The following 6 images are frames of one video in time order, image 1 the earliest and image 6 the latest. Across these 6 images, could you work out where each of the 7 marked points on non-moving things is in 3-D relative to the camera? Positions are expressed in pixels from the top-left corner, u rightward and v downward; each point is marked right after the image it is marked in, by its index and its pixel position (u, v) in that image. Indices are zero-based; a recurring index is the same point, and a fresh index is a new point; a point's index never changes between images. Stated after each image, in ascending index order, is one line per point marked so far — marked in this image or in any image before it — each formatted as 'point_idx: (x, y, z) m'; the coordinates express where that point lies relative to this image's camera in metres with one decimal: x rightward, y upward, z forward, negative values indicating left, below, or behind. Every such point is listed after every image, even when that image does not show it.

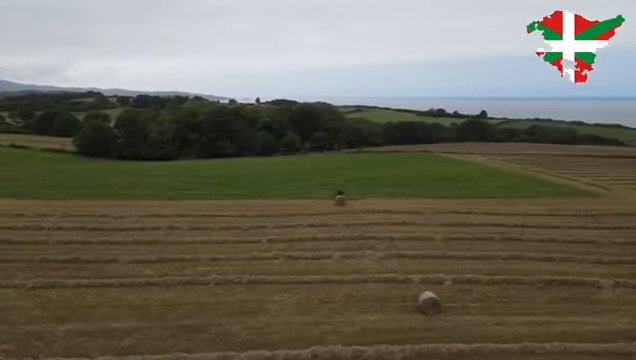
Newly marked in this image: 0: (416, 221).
0: (+3.9, -1.6, +18.5) m
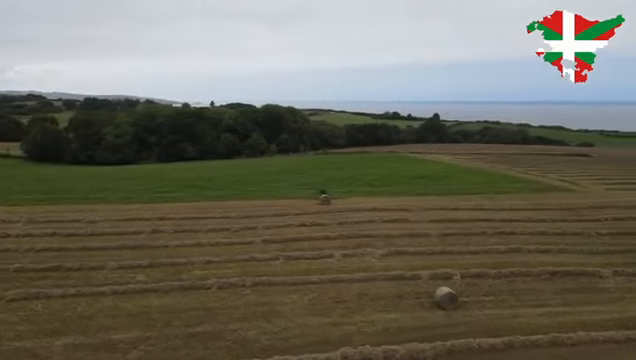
0: (+3.5, -1.5, +18.3) m
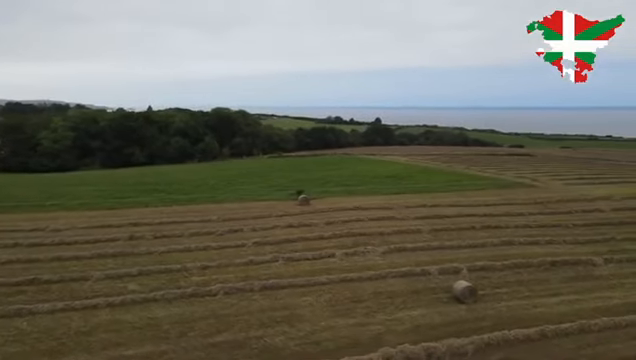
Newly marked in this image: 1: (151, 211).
0: (+3.0, -1.4, +18.2) m
1: (-7.1, -1.3, +19.6) m
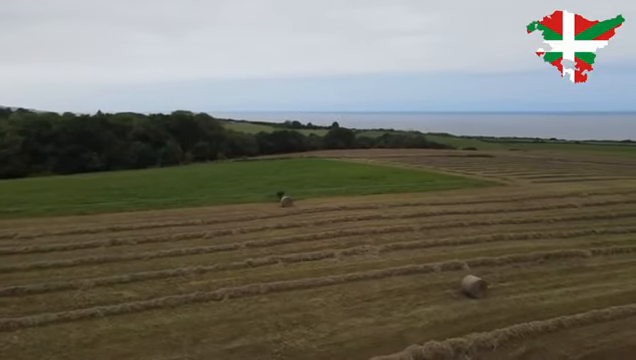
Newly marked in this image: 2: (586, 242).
0: (+2.4, -1.4, +18.1) m
1: (-7.7, -1.4, +18.5) m
2: (+8.9, -2.1, +15.5) m
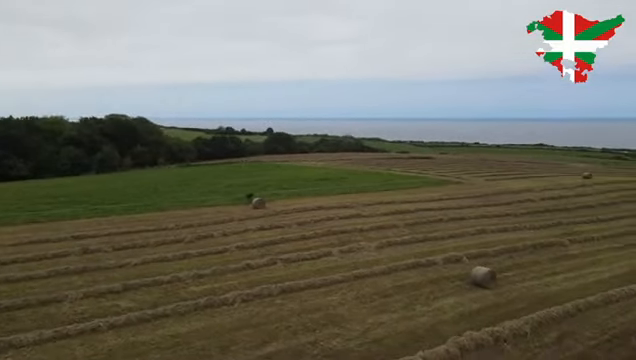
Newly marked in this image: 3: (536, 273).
0: (+1.6, -1.3, +18.0) m
1: (-8.4, -1.5, +16.9) m
2: (+8.4, -1.8, +16.2) m
3: (+5.5, -2.3, +11.6) m
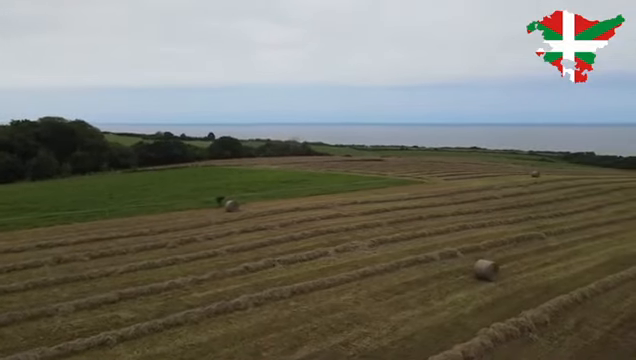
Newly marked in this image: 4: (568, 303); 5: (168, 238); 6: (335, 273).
0: (+0.8, -1.3, +17.8) m
1: (-9.0, -1.7, +15.5) m
2: (+7.8, -1.7, +16.9) m
3: (+5.4, -2.2, +12.0) m
4: (+4.9, -2.4, +9.2) m
5: (-4.6, -1.8, +14.0) m
6: (+0.3, -2.2, +10.9) m
